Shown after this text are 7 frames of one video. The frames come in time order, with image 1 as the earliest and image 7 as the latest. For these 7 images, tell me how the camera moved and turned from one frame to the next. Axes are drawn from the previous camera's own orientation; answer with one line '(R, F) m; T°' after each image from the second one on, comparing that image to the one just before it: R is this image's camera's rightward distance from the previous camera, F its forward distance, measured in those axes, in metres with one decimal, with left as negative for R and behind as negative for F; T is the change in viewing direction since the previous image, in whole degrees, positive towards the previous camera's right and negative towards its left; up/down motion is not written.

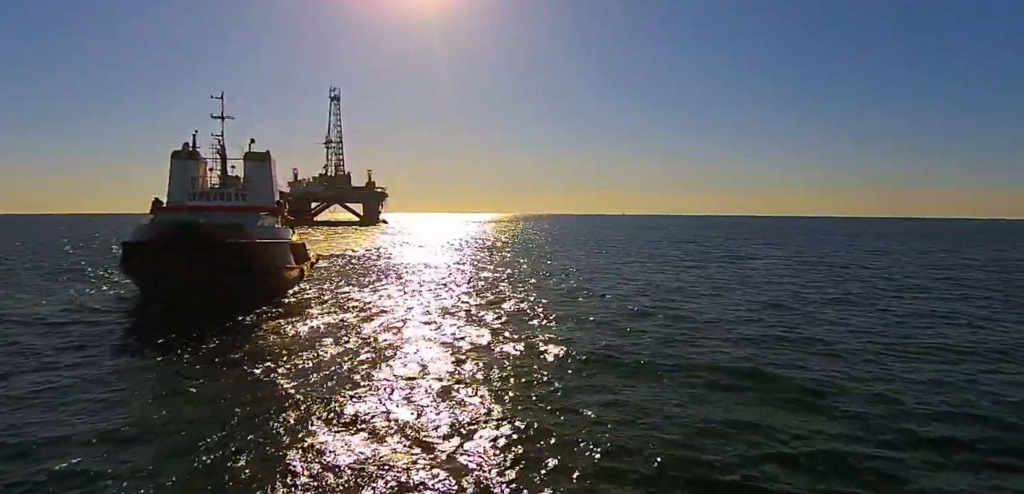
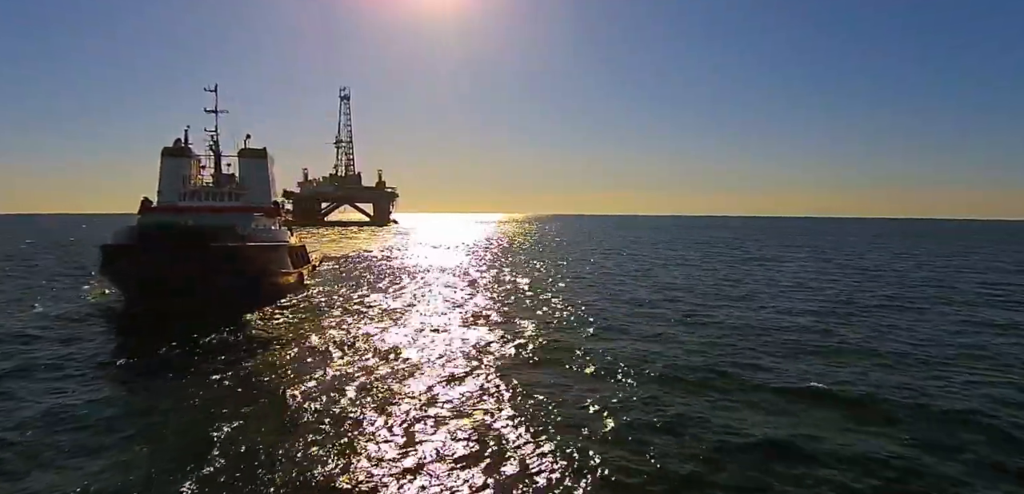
(-0.1, +2.0) m; -1°
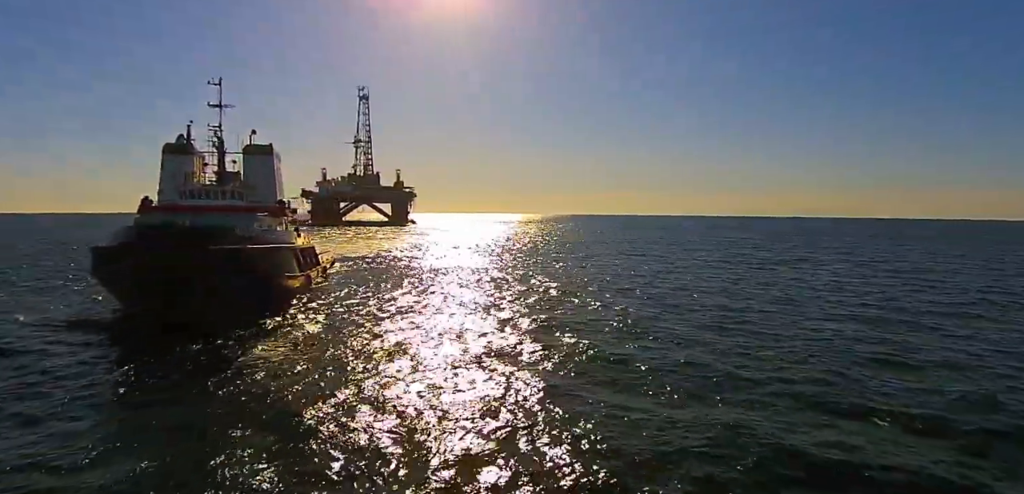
(0.0, +1.6) m; -2°
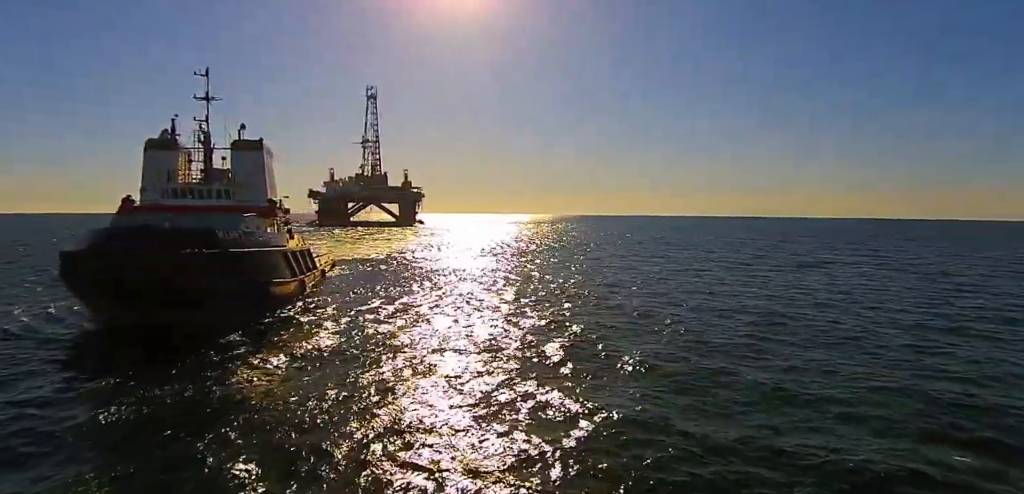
(0.0, +1.8) m; -1°
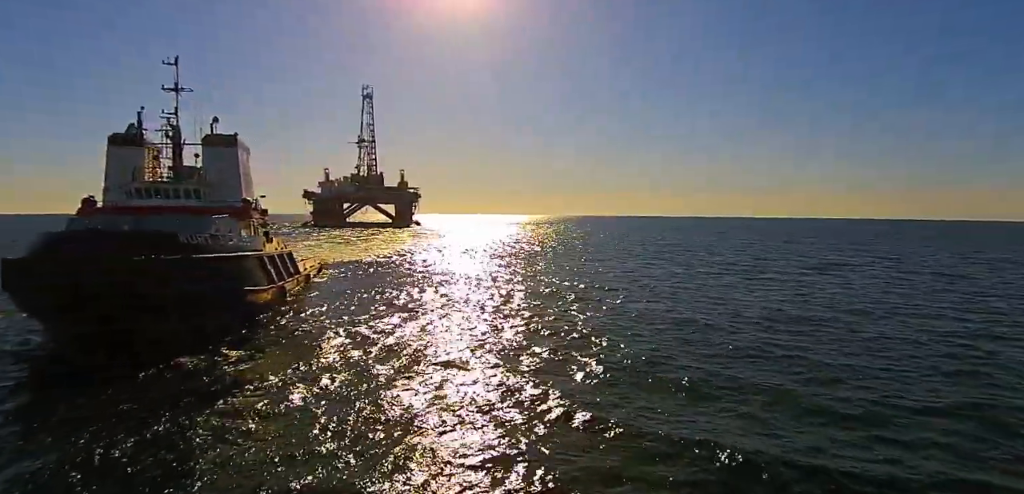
(+0.1, +1.7) m; 0°
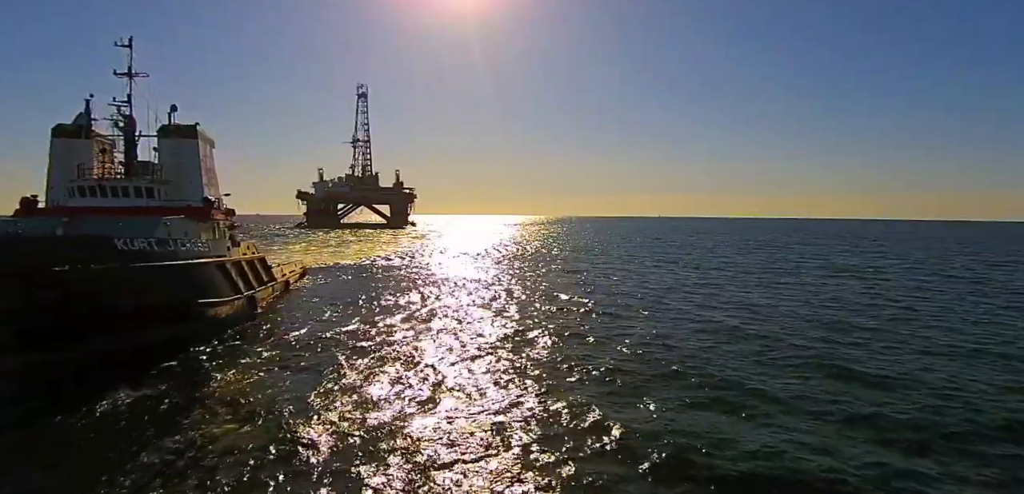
(+0.1, +2.2) m; 0°
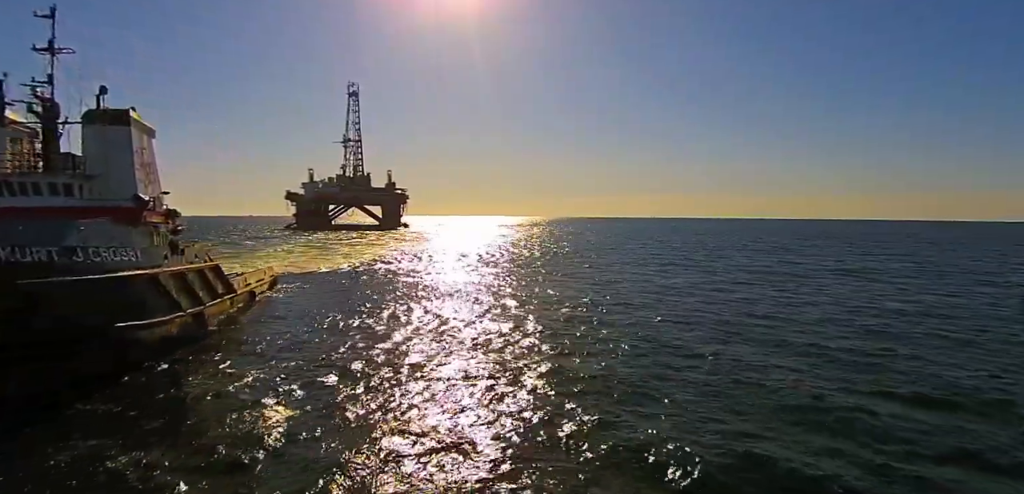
(+0.2, +2.7) m; 0°
